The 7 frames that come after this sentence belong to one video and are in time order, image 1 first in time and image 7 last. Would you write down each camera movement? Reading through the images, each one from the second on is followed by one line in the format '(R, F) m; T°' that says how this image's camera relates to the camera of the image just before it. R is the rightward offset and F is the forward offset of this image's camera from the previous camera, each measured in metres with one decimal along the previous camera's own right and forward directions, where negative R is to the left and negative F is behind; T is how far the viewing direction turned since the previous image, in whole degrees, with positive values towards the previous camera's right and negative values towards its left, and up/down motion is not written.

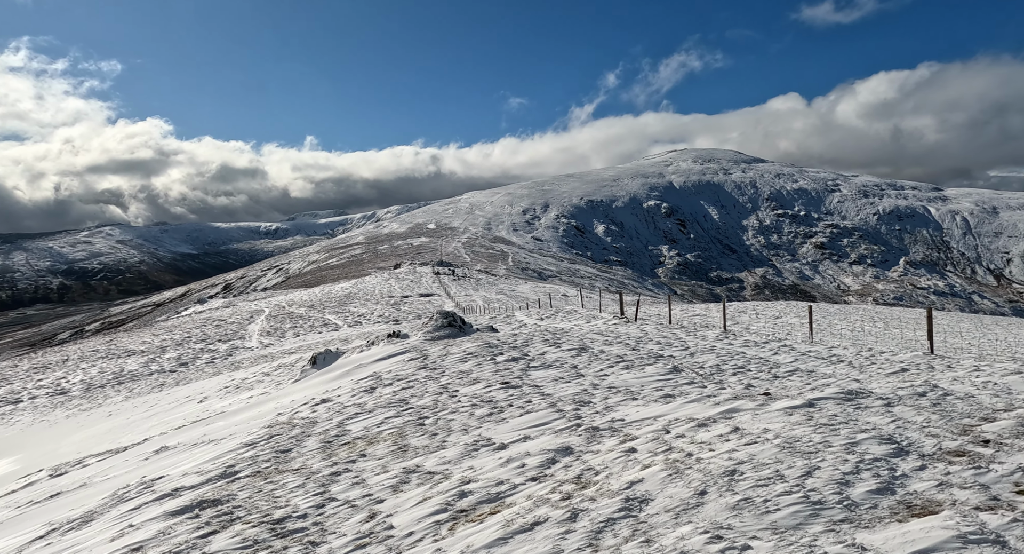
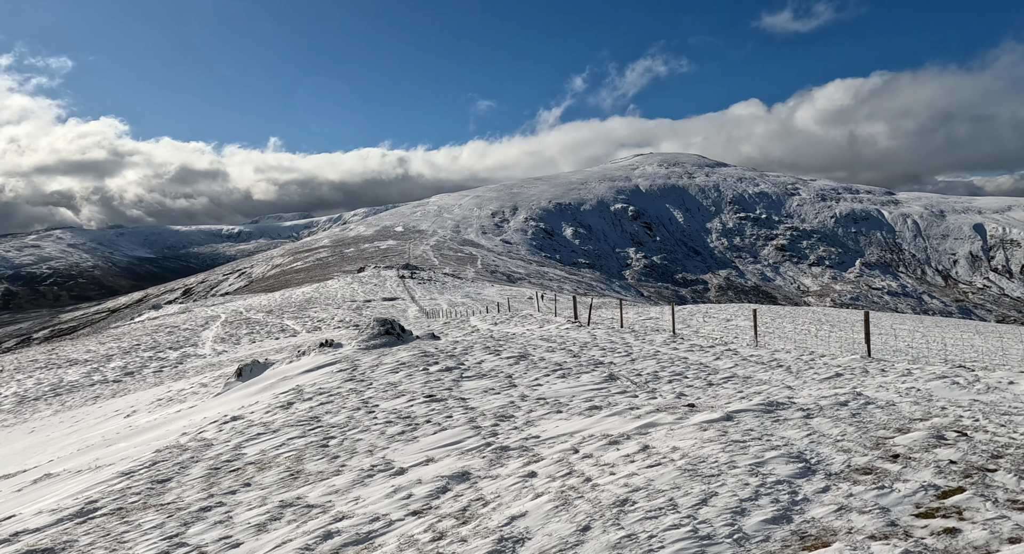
(+0.7, +0.4) m; +3°
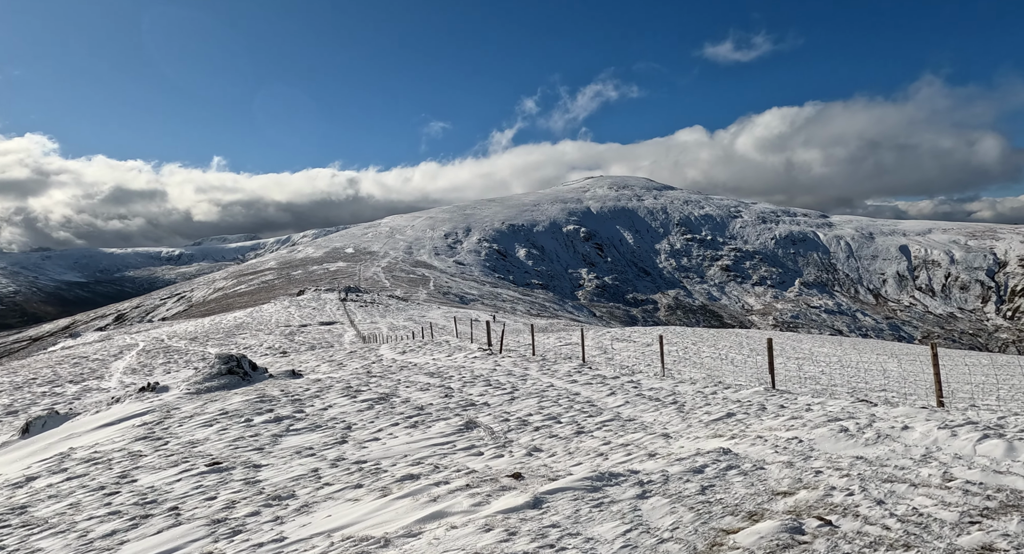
(+1.9, +1.9) m; +5°
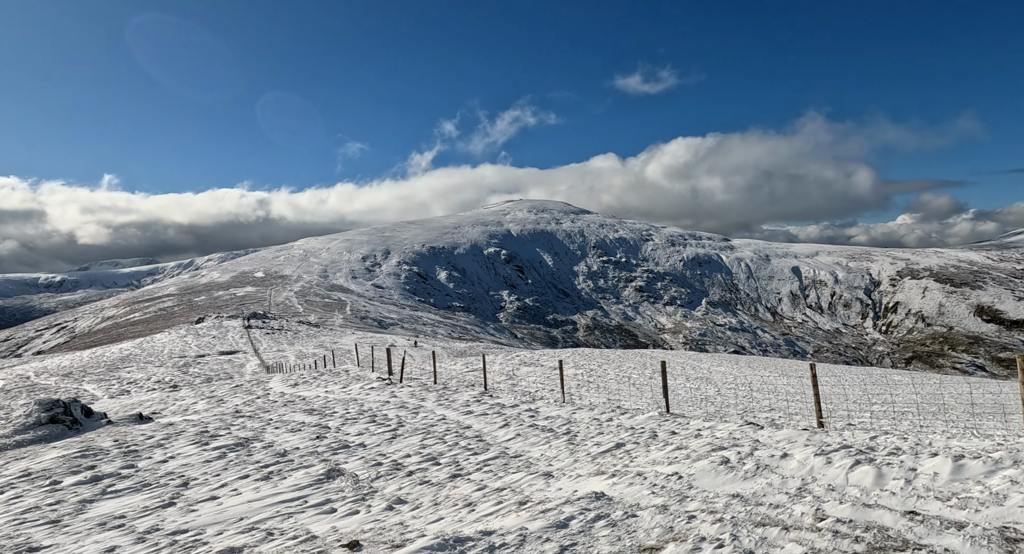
(+0.8, +0.8) m; +8°
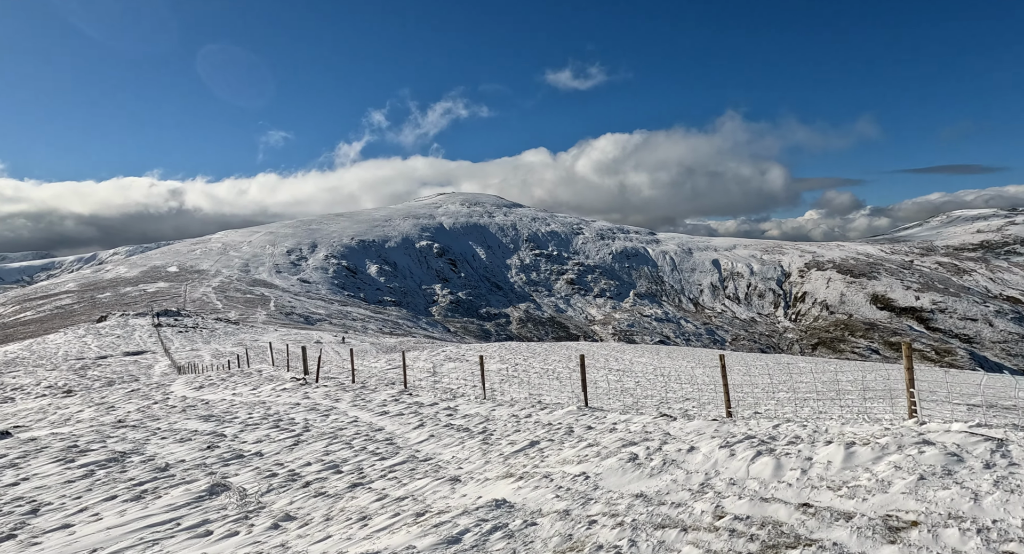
(+0.4, +0.4) m; +6°
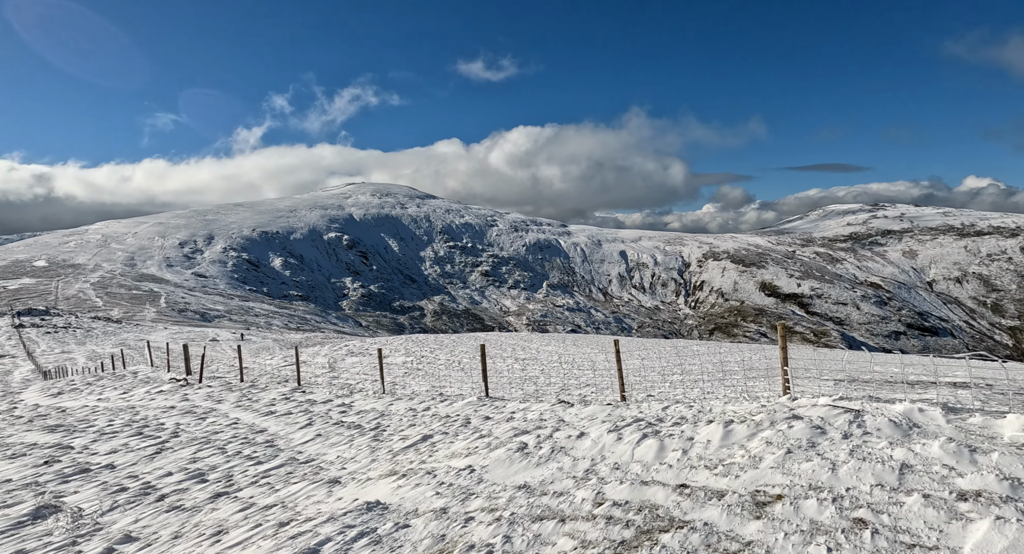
(+0.4, +0.4) m; +8°
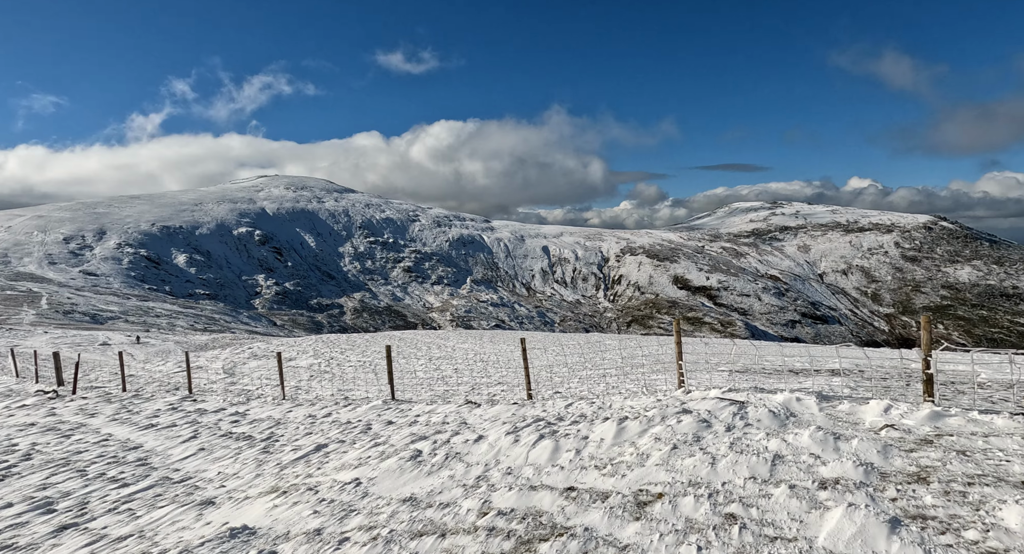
(+0.4, +0.4) m; +7°
